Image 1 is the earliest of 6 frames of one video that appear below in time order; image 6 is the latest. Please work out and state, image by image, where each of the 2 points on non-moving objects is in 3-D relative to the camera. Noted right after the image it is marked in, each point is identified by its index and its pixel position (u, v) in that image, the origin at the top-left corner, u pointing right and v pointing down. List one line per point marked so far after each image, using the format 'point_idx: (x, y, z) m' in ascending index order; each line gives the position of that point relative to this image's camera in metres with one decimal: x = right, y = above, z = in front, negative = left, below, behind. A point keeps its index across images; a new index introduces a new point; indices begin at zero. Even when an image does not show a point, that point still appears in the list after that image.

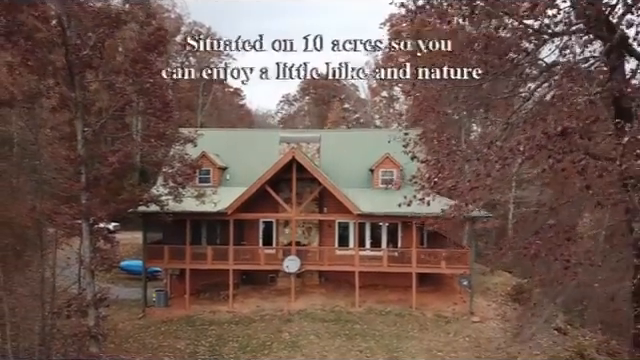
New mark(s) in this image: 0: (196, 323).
0: (-1.5, -1.8, +7.6) m
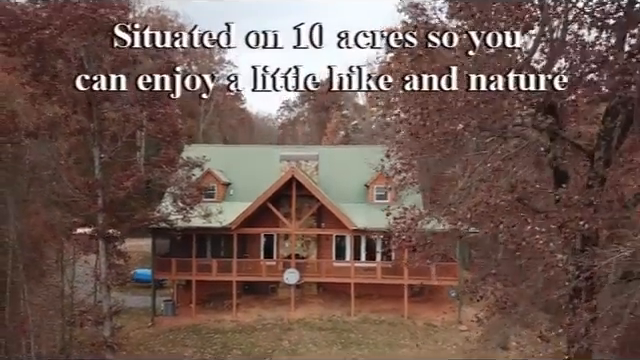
0: (-1.5, -2.0, +8.1) m
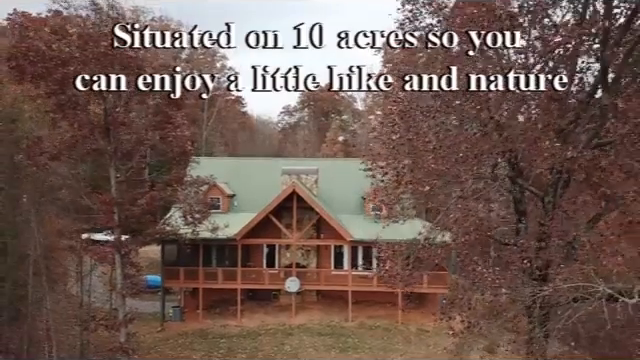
0: (-1.5, -2.1, +8.6) m
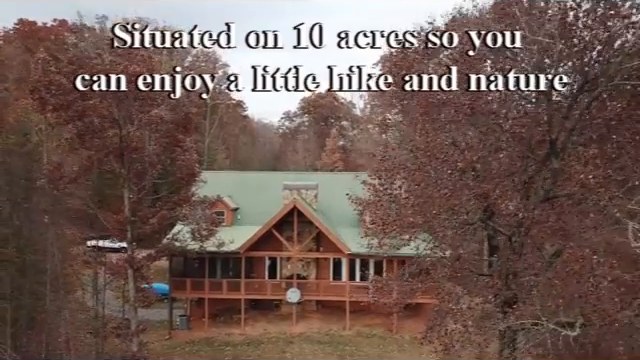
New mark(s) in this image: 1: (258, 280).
0: (-1.5, -2.3, +9.0) m
1: (-0.9, -1.5, +9.4) m
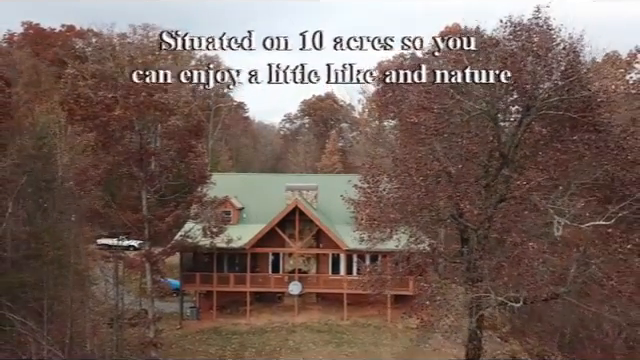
0: (-1.5, -2.4, +9.7) m
1: (-0.9, -1.5, +10.1) m
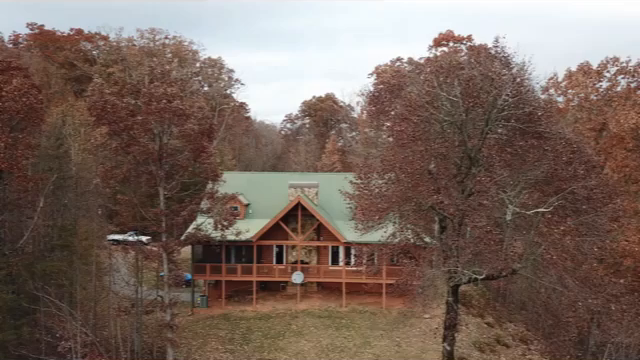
0: (-1.5, -2.3, +10.5) m
1: (-0.9, -1.5, +10.9) m
